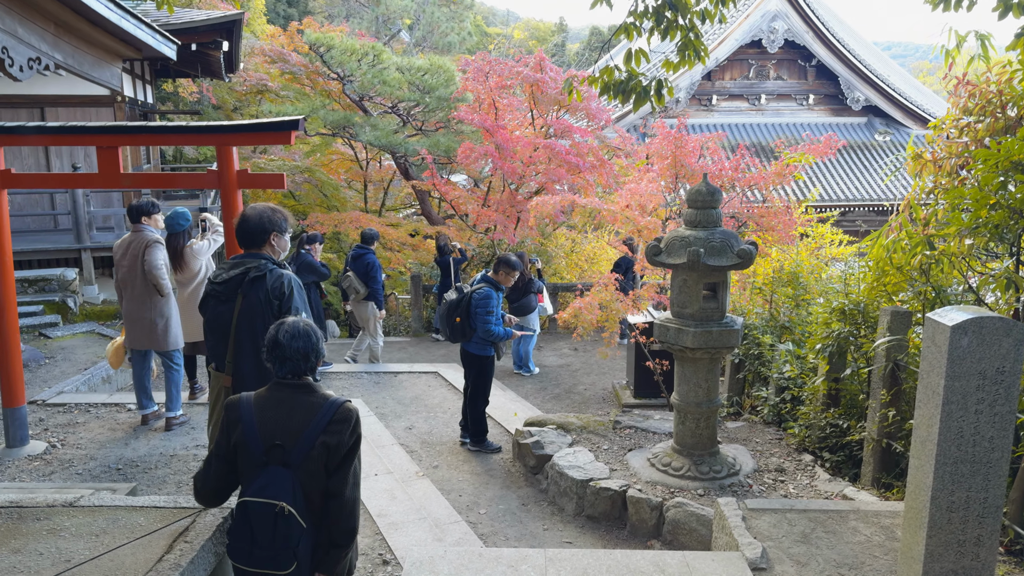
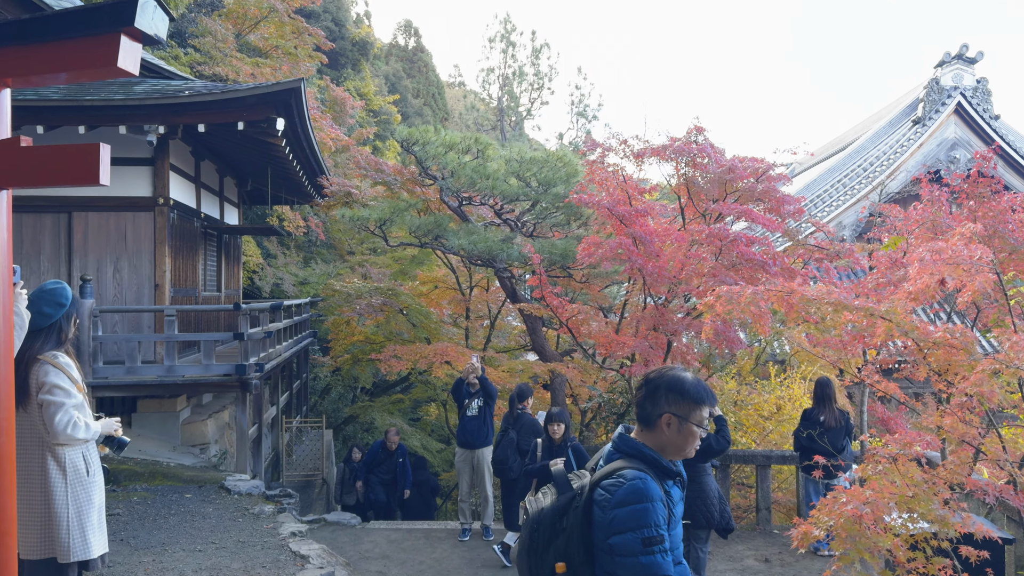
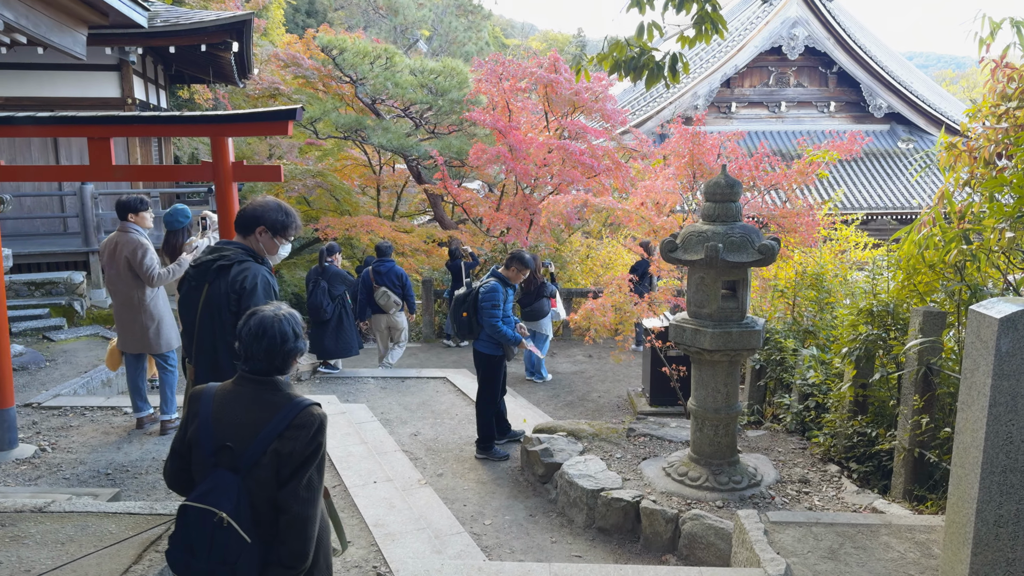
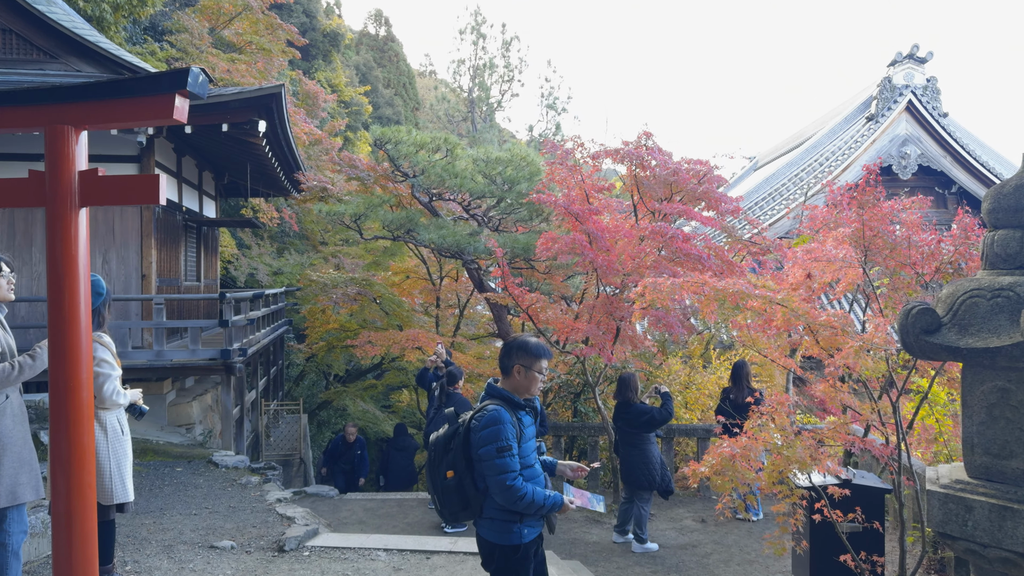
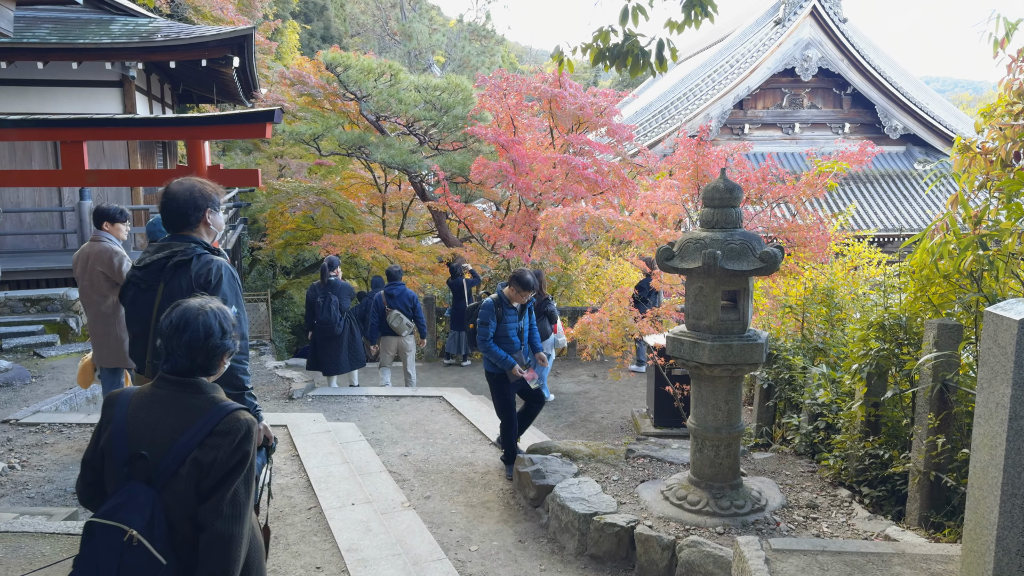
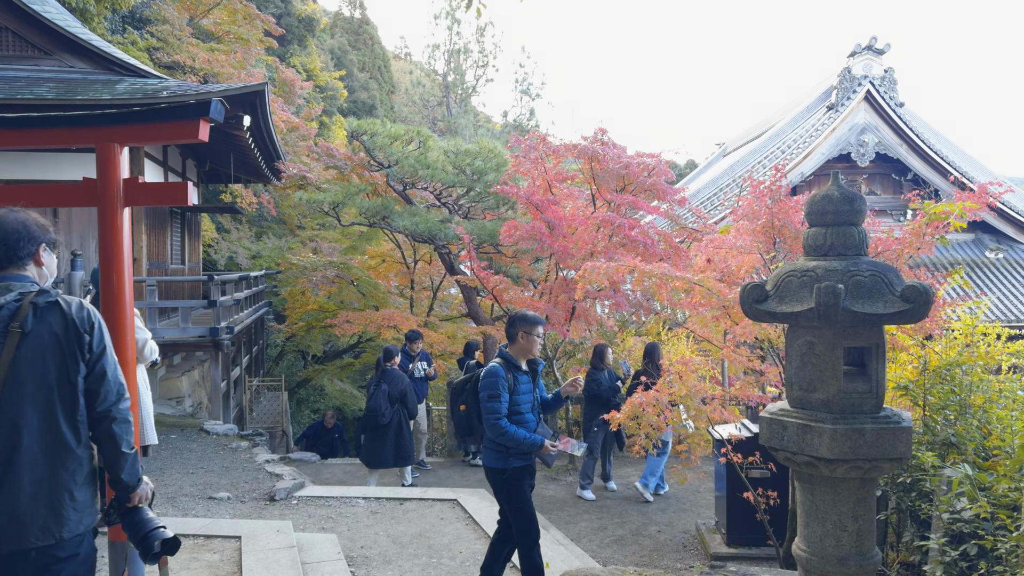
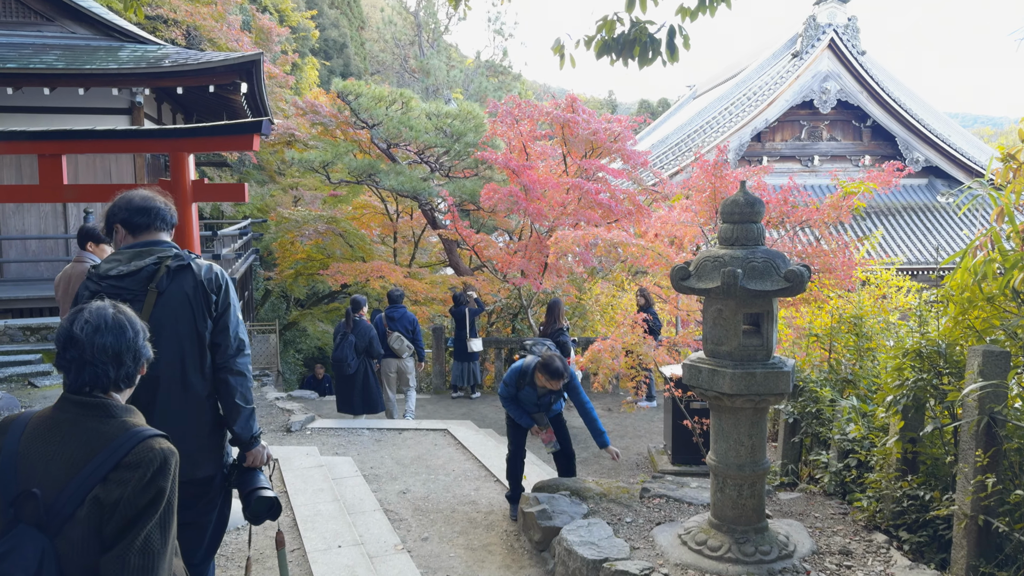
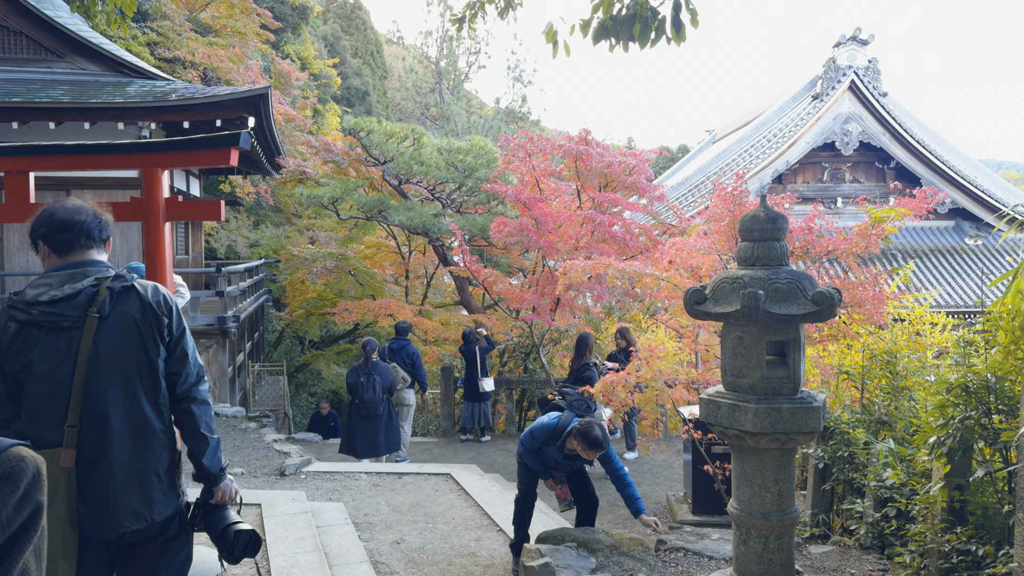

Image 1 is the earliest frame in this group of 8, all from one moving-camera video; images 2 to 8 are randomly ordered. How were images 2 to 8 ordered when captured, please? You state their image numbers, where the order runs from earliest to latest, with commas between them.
3, 5, 7, 8, 6, 4, 2
